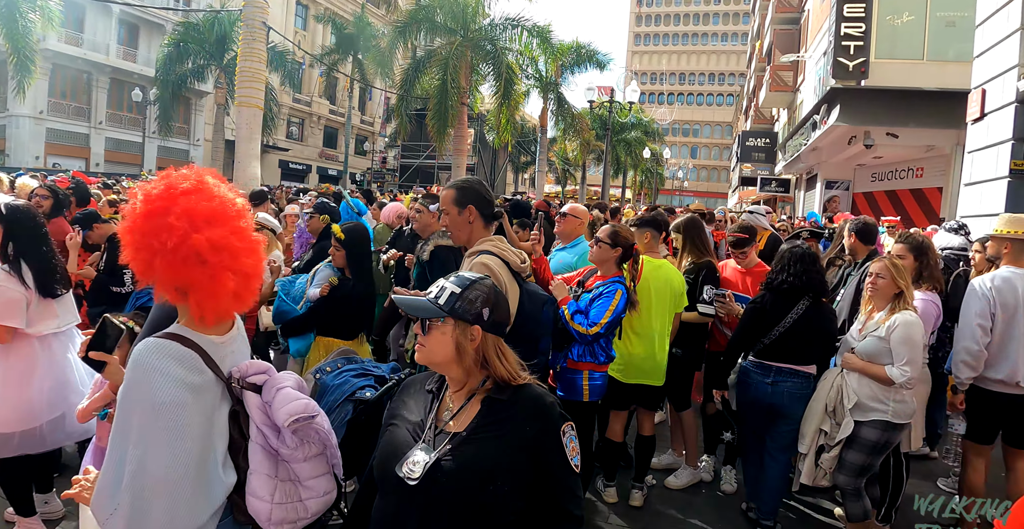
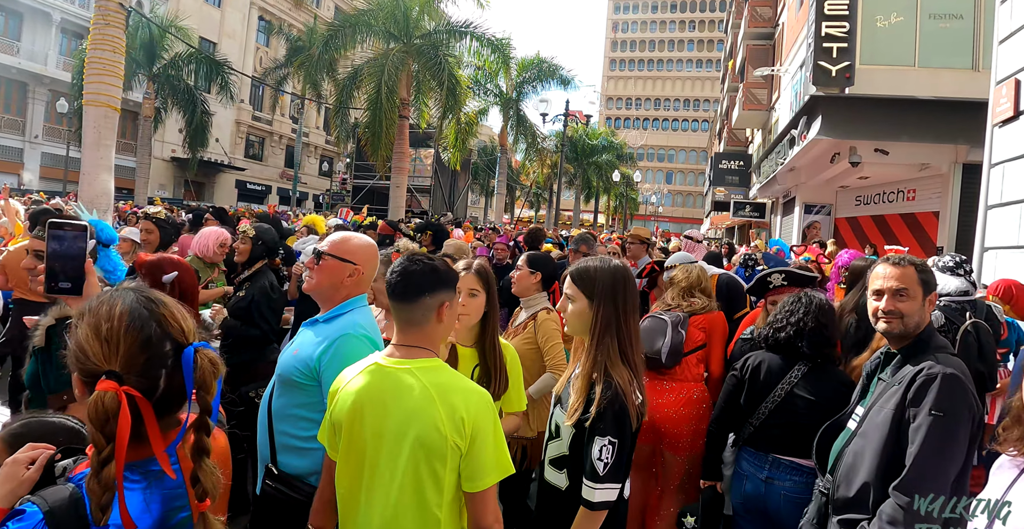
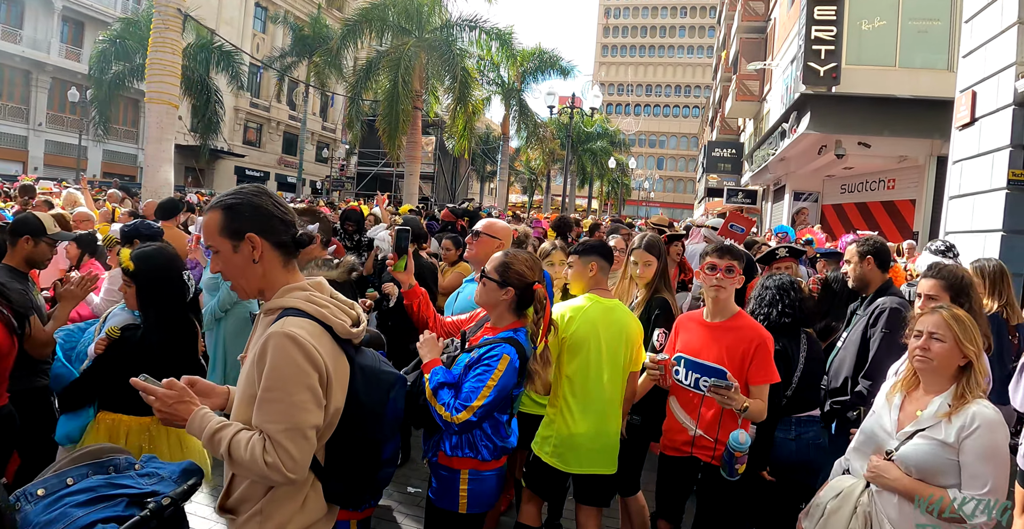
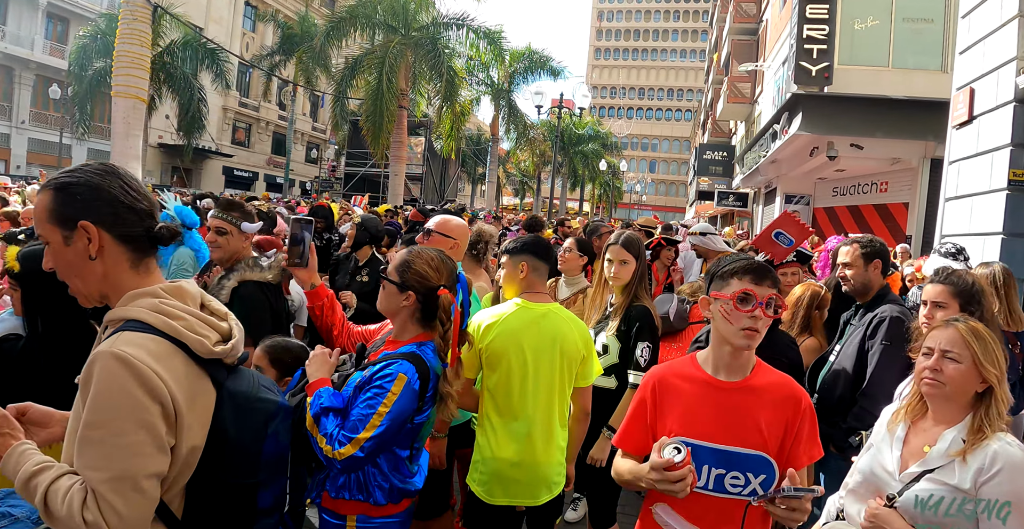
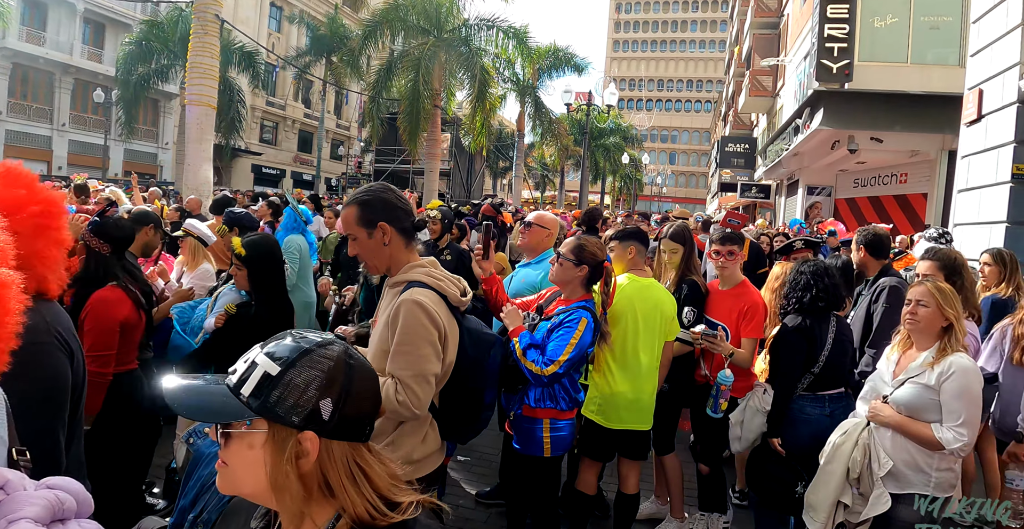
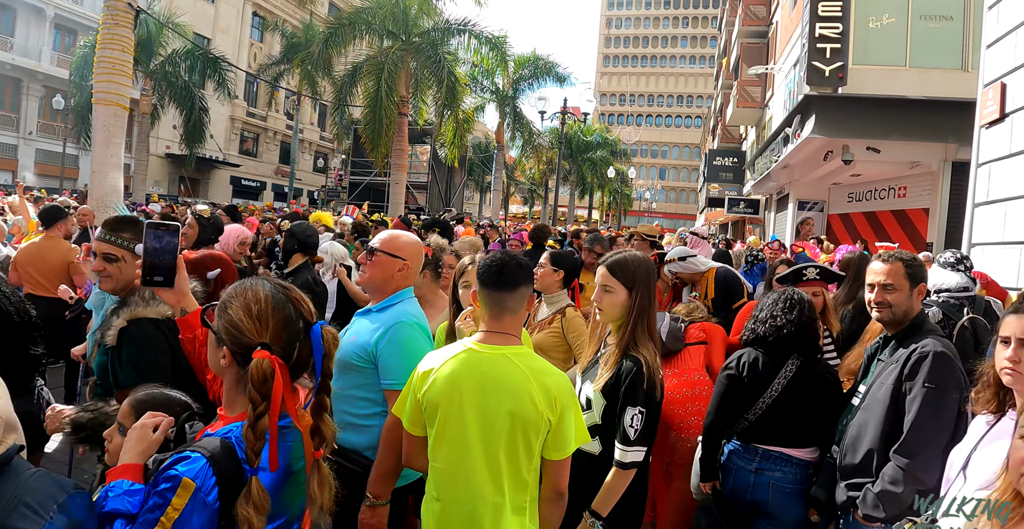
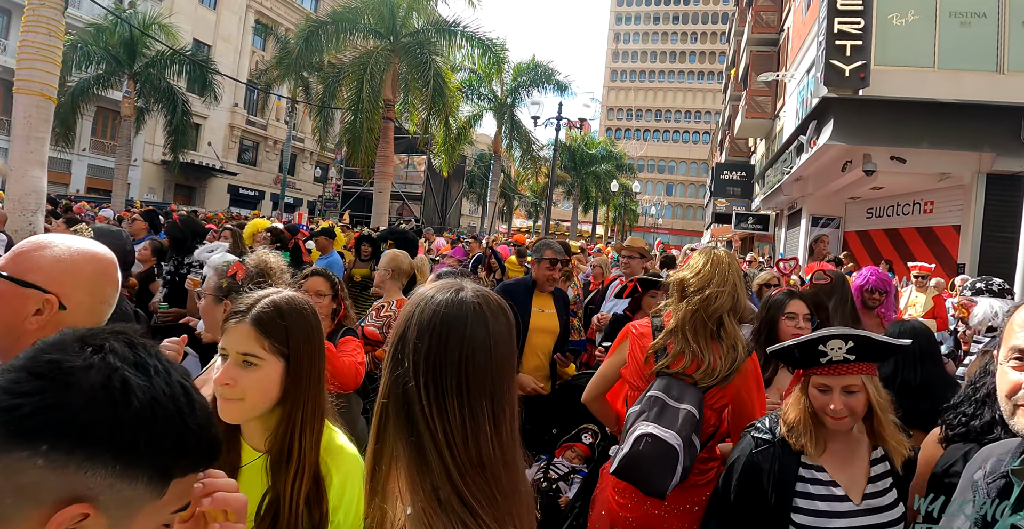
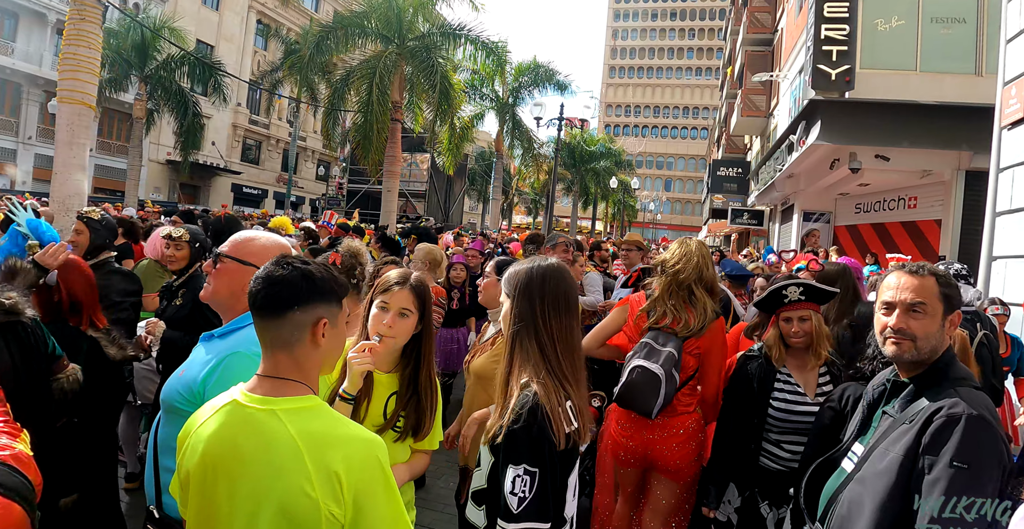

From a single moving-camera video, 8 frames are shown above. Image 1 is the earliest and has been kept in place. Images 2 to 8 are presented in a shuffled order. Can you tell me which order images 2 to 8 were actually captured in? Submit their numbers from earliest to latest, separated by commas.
5, 3, 4, 6, 2, 8, 7
